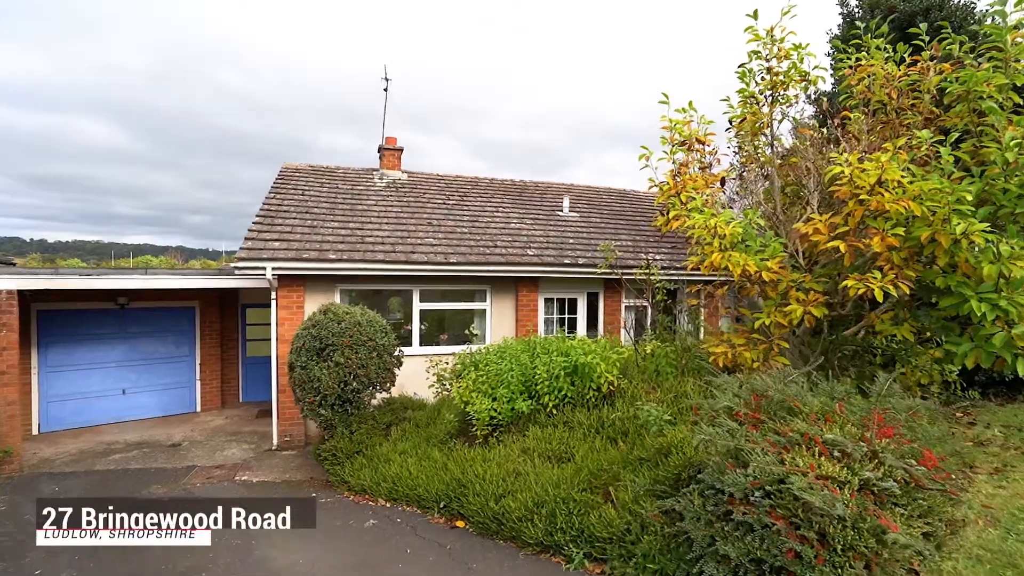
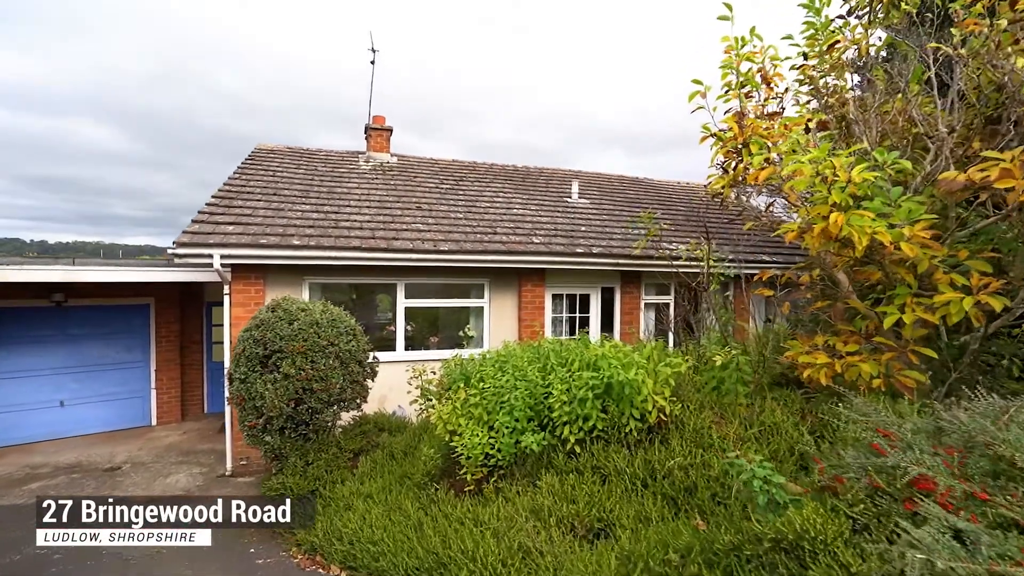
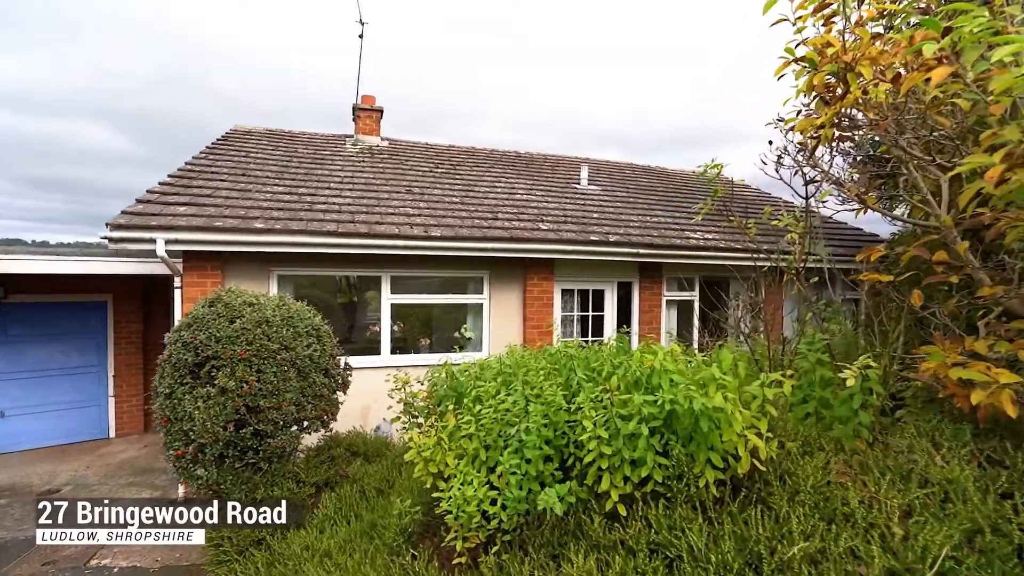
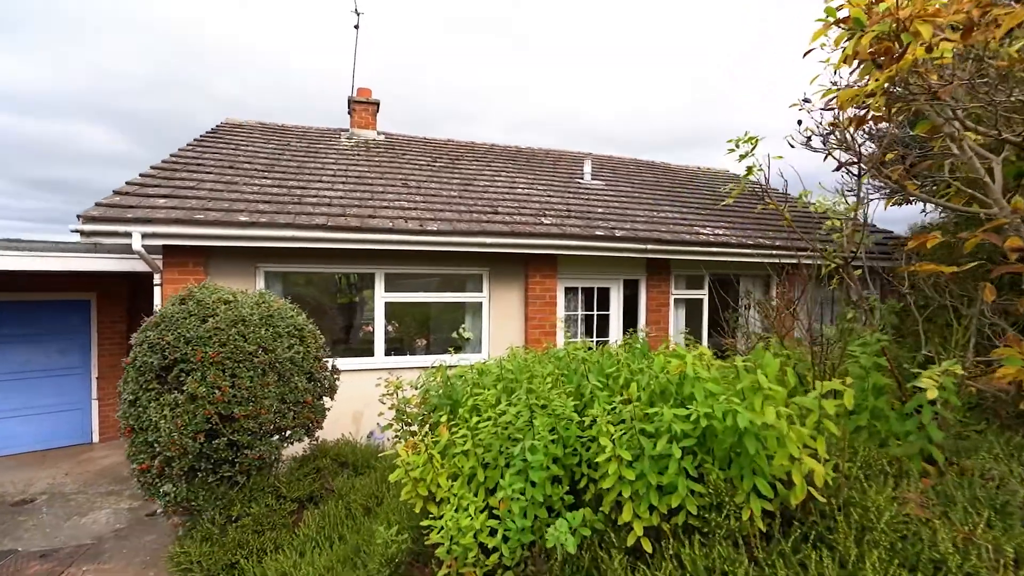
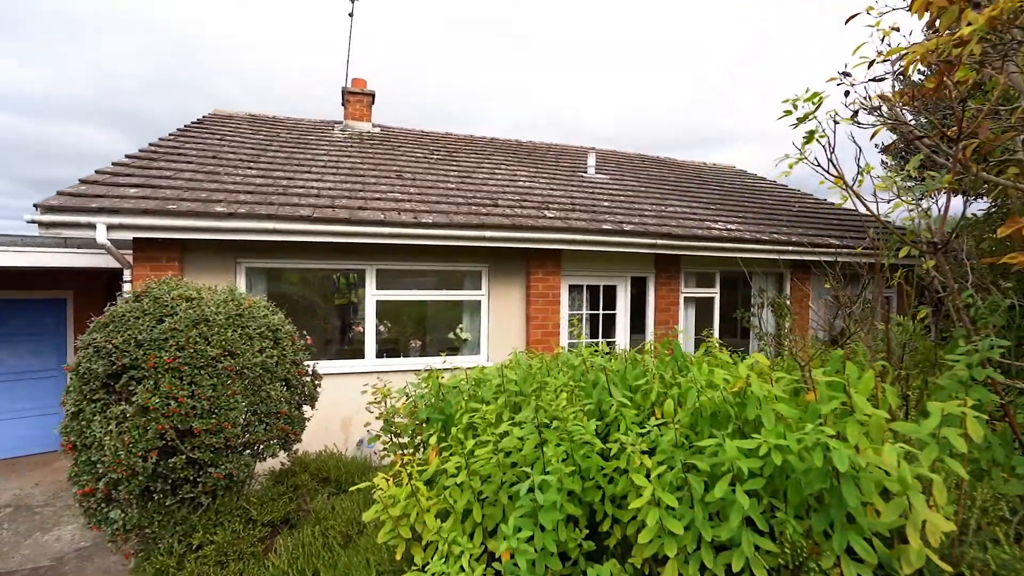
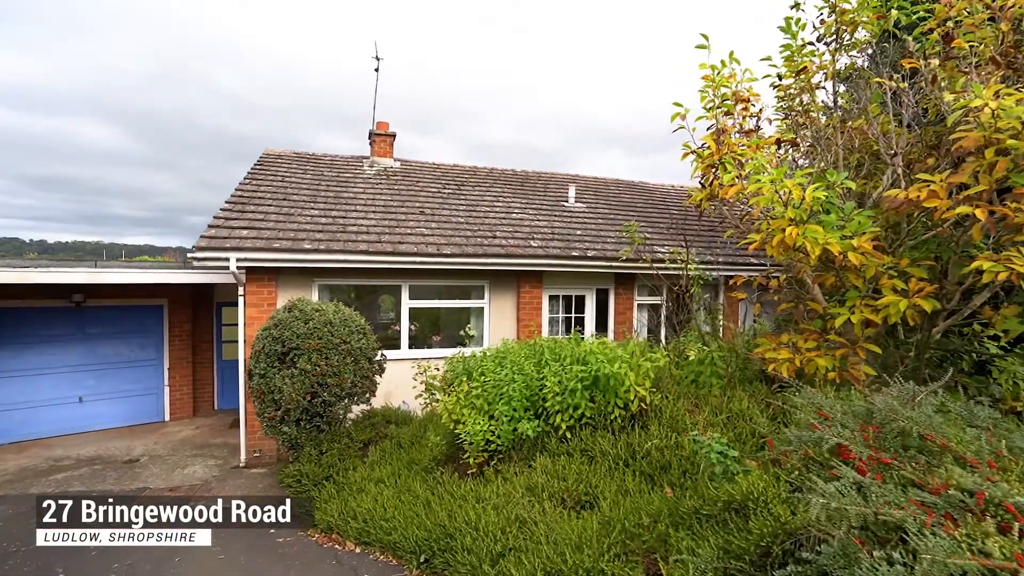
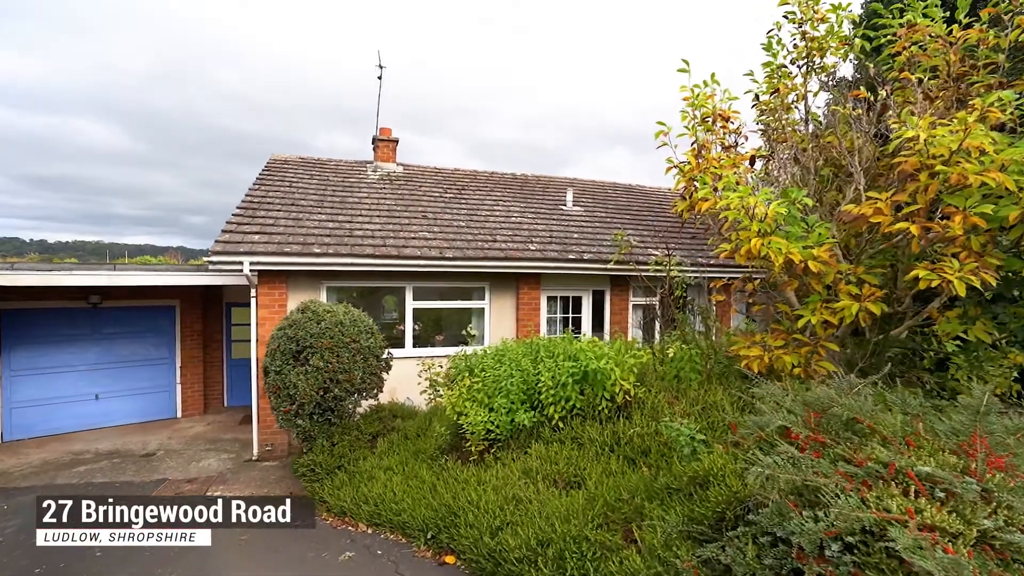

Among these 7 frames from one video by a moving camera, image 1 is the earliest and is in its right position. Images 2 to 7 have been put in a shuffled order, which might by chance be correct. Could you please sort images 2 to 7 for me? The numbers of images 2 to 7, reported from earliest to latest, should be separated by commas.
7, 6, 2, 3, 4, 5
